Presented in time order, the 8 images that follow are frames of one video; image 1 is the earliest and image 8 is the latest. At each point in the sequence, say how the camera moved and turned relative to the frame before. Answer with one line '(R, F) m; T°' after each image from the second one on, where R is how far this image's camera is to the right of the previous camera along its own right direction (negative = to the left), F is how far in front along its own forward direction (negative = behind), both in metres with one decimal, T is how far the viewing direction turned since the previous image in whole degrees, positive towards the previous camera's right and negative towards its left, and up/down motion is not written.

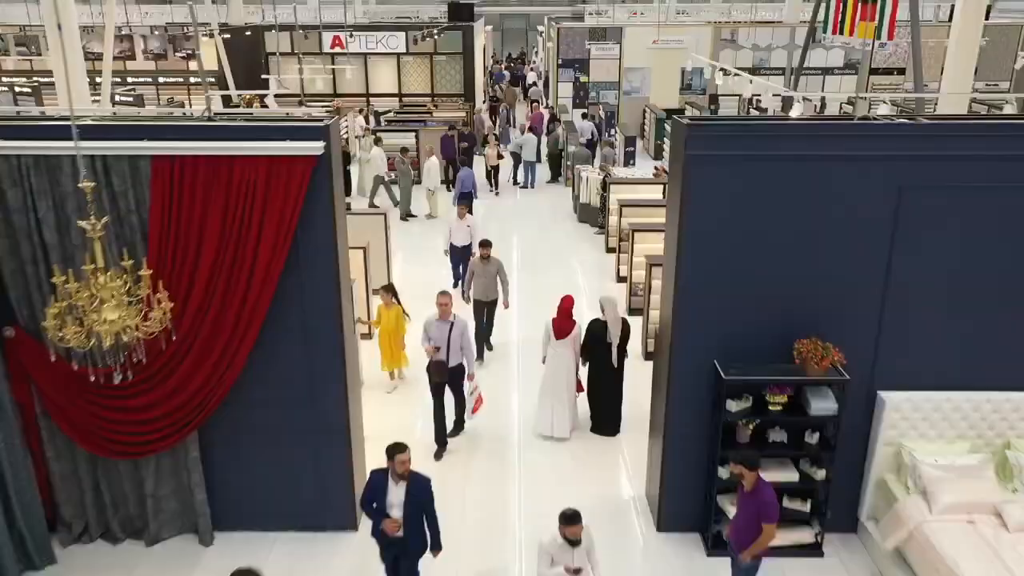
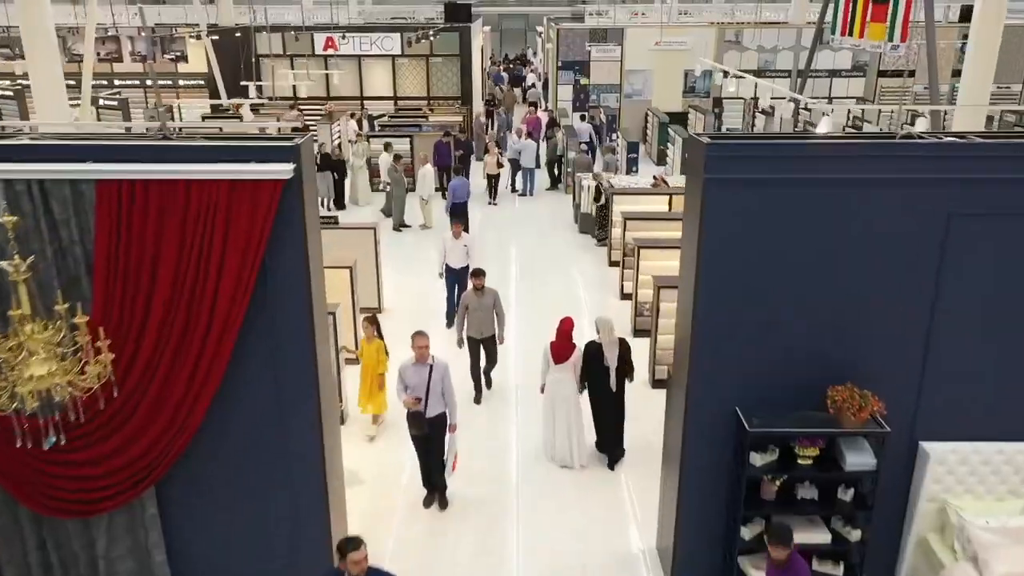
(0.0, +0.6) m; 0°
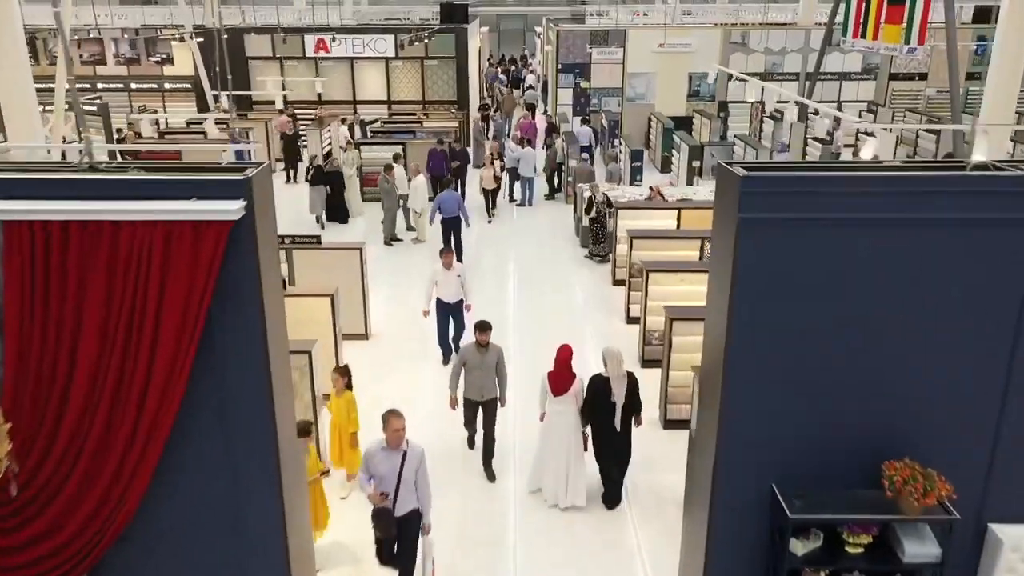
(0.0, +0.7) m; 0°
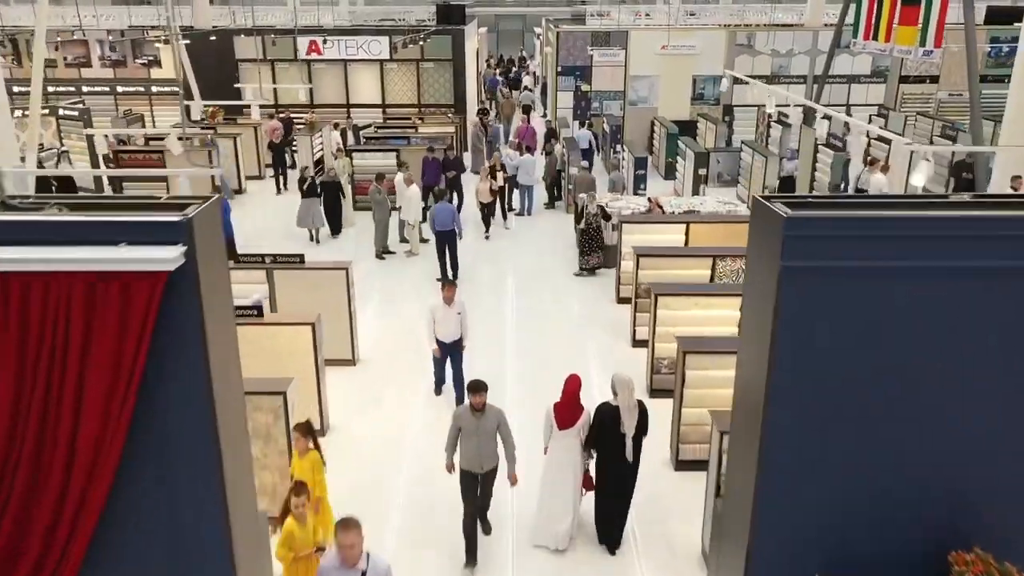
(0.0, +0.6) m; 0°
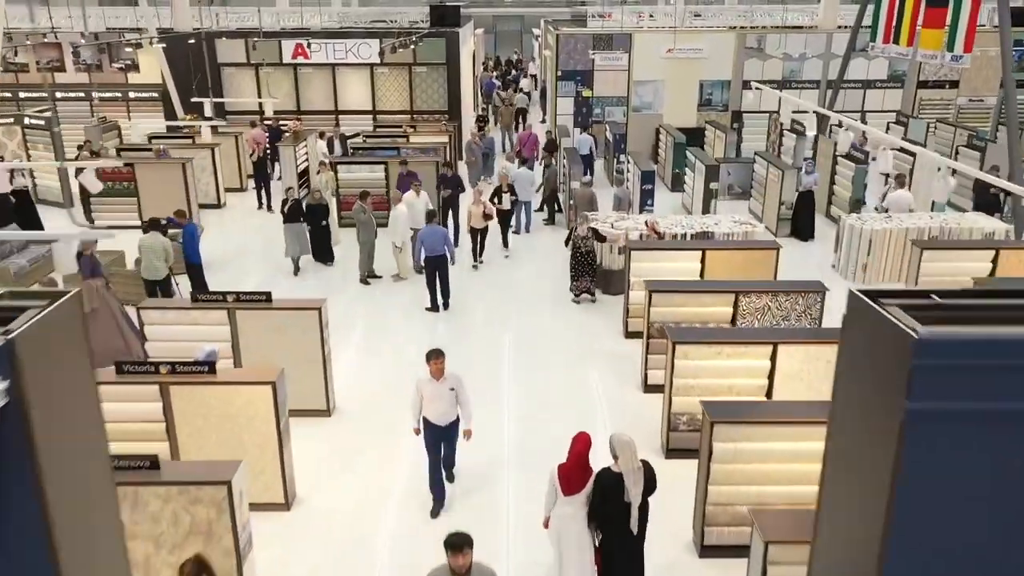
(0.0, +0.9) m; 0°
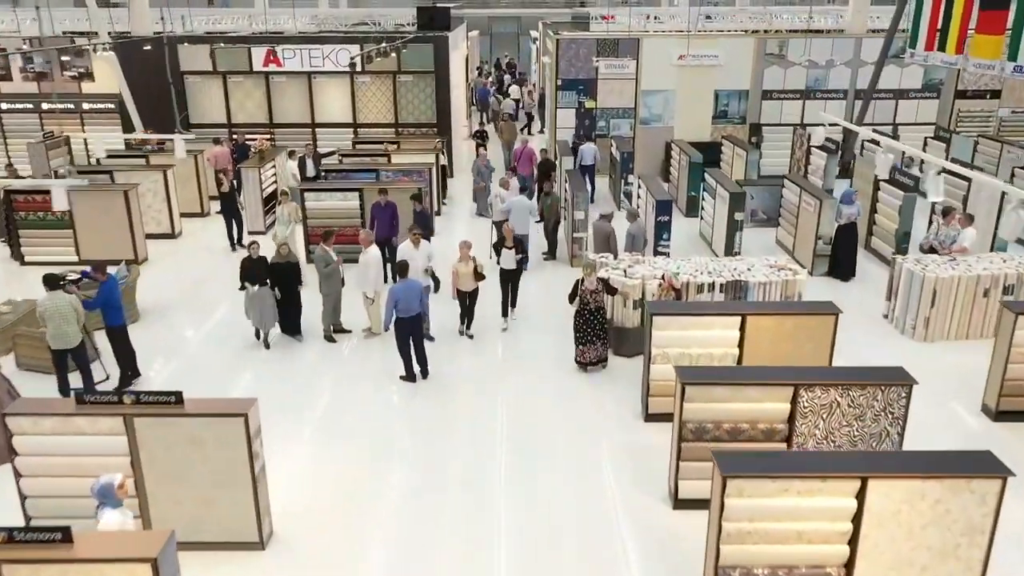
(+0.1, +1.7) m; 0°
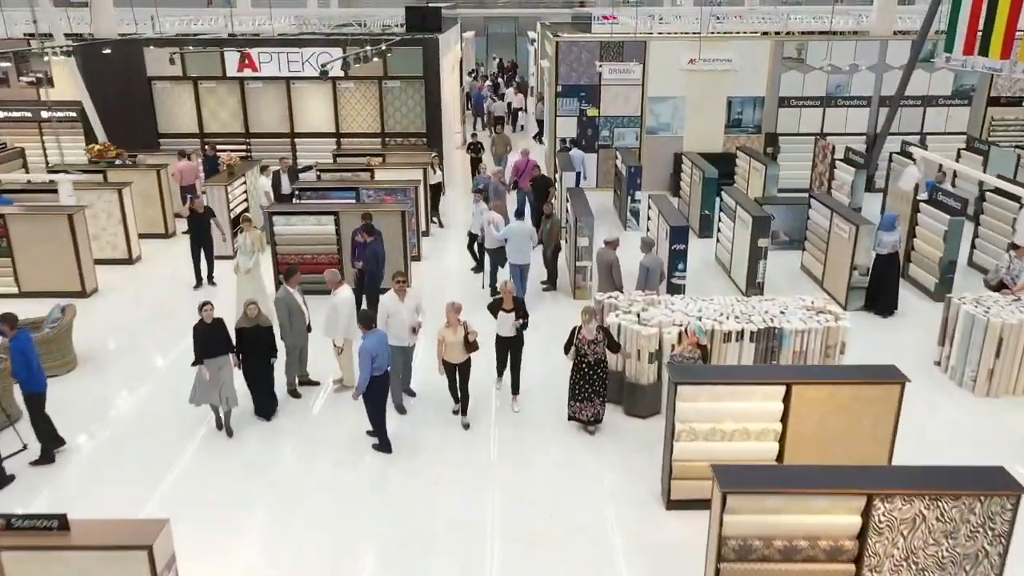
(0.0, +1.2) m; 0°
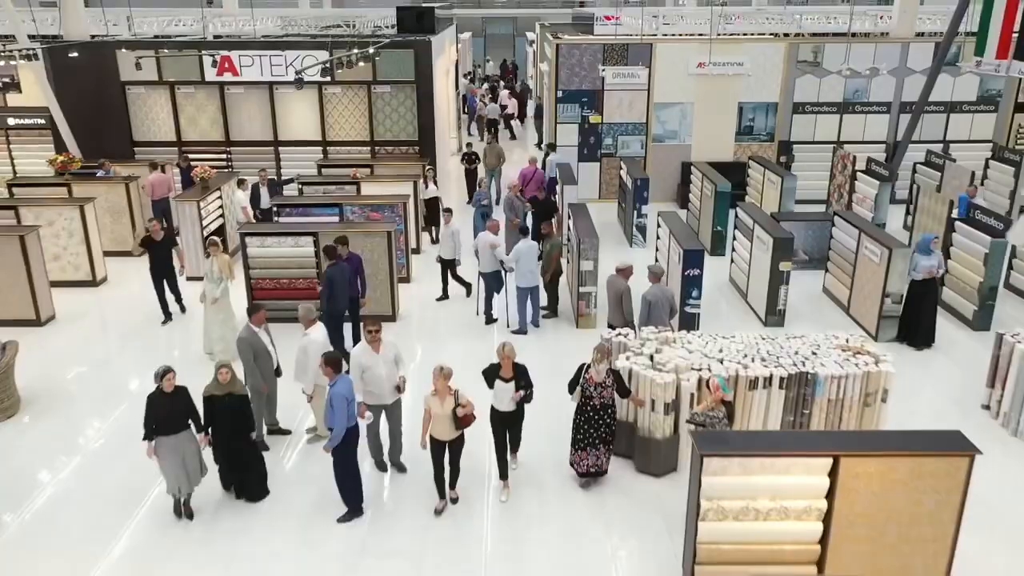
(0.0, +0.9) m; 0°
